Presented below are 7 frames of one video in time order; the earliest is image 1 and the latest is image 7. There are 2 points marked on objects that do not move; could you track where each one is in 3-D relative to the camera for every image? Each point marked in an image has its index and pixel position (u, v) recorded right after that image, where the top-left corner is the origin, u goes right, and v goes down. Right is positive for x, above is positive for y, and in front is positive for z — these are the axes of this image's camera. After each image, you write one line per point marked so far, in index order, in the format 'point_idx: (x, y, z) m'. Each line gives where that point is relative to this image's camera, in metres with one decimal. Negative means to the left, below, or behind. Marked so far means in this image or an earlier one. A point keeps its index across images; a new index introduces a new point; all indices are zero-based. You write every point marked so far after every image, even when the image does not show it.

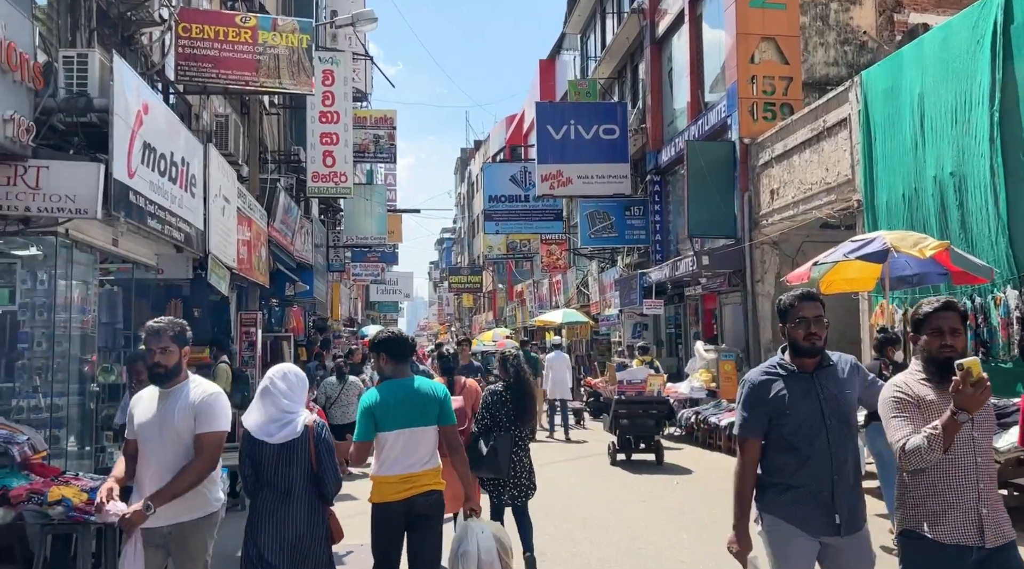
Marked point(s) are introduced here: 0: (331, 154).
0: (-3.9, +2.8, +19.6) m
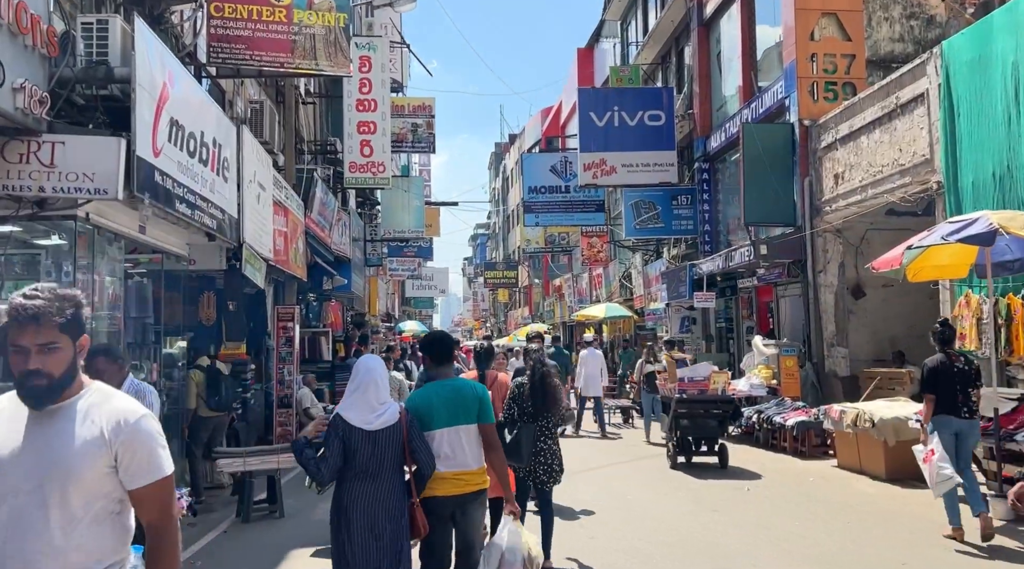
0: (-3.0, +3.0, +19.0) m
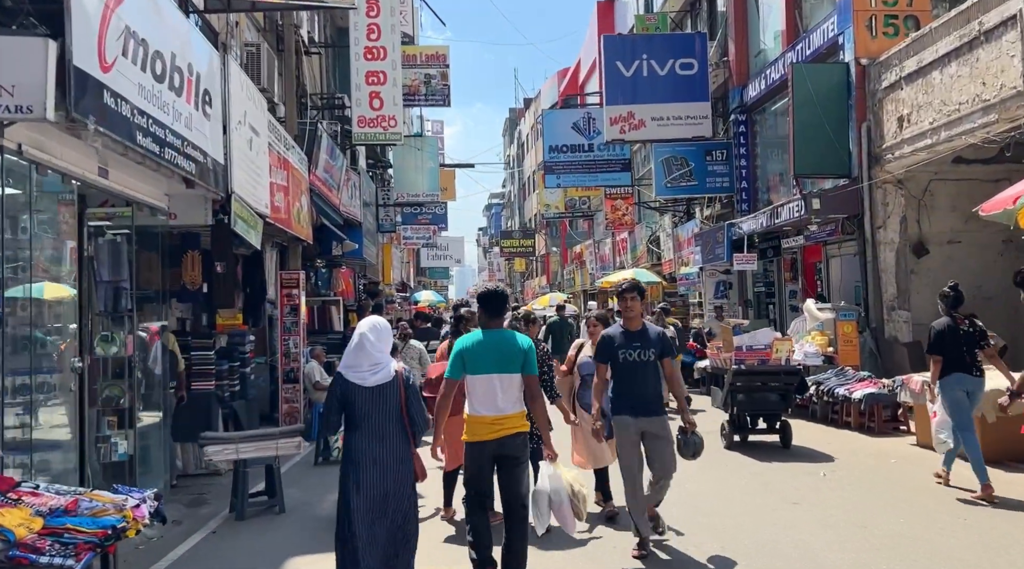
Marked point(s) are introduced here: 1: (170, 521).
0: (-2.6, +3.6, +17.5) m
1: (-2.9, -2.0, +7.7) m
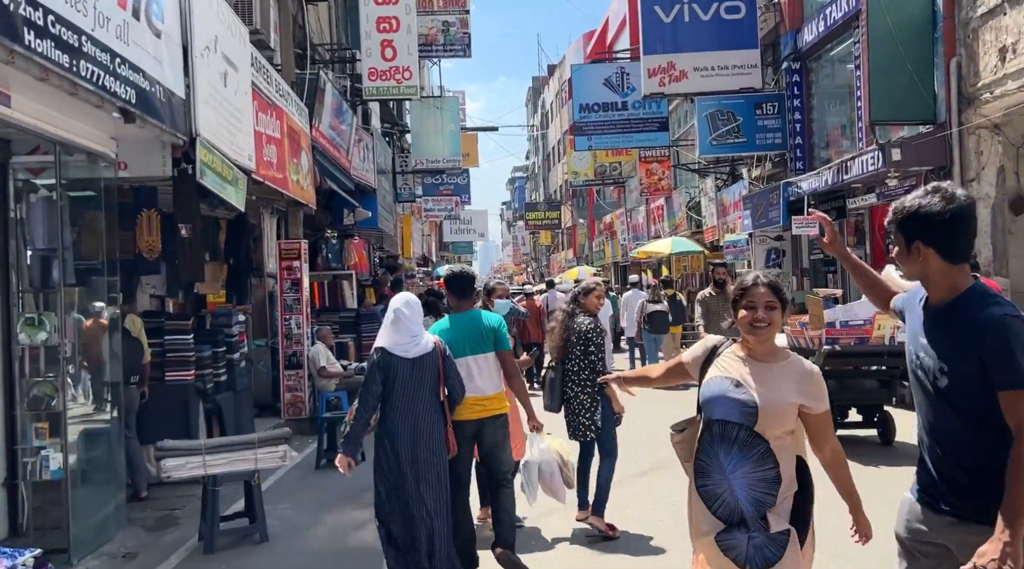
0: (-2.1, +4.1, +15.7) m
1: (-2.6, -1.8, +6.1) m
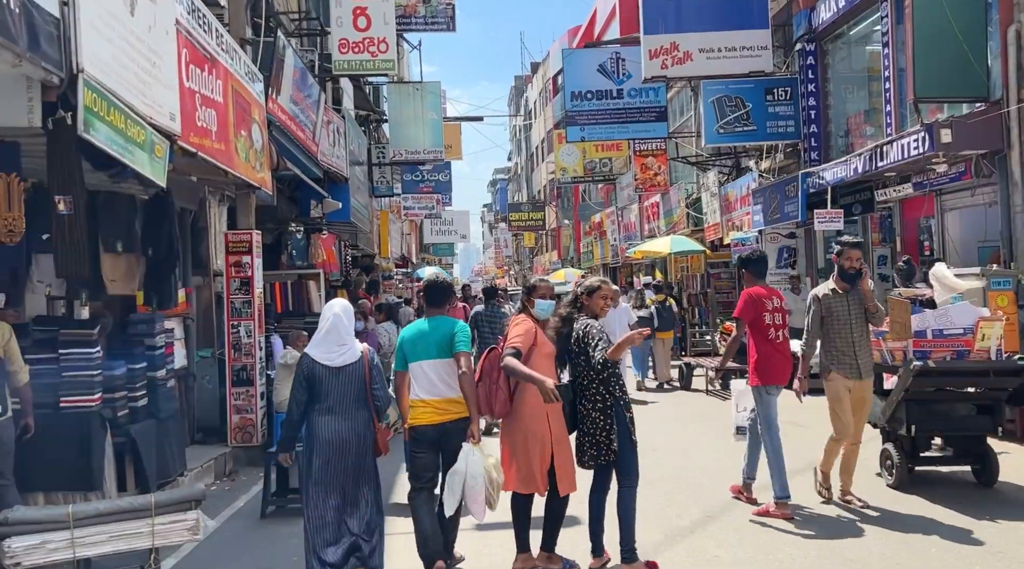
0: (-2.2, +4.1, +13.9) m
1: (-2.5, -1.7, +4.2) m
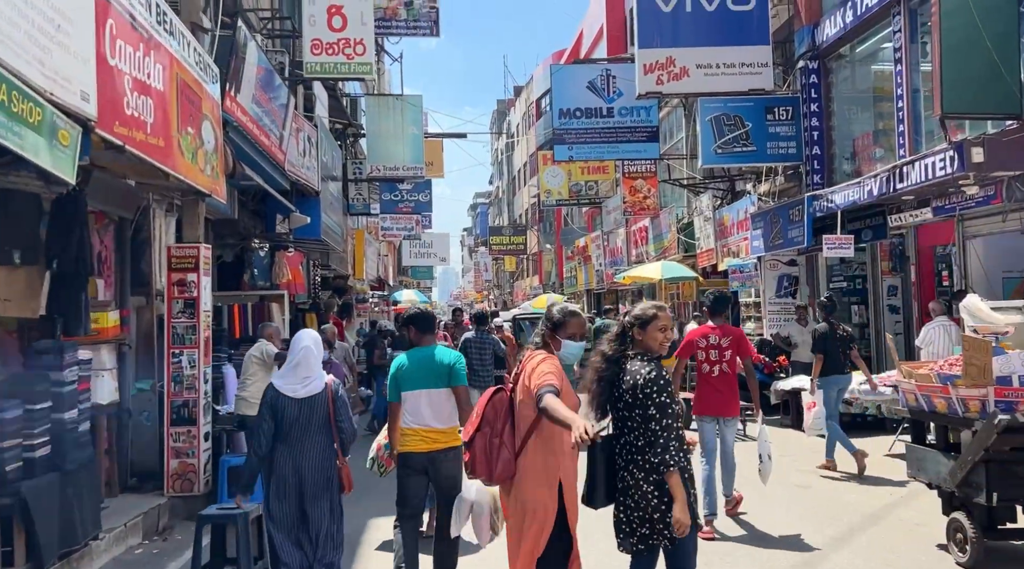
0: (-2.4, +3.8, +12.7) m
1: (-2.6, -1.8, +3.0) m
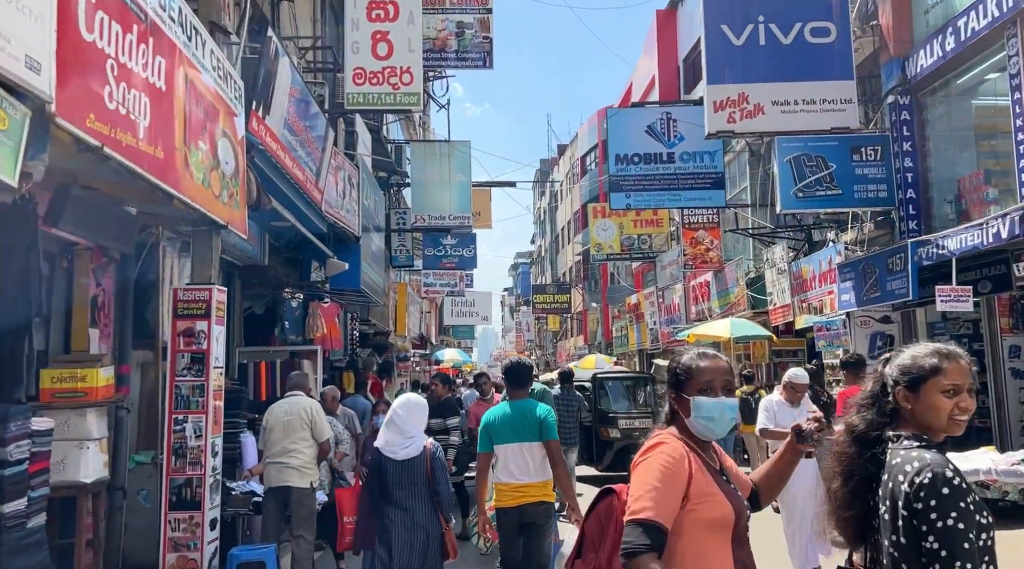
0: (-1.6, +3.1, +11.5) m
1: (-2.2, -1.8, +1.4) m
